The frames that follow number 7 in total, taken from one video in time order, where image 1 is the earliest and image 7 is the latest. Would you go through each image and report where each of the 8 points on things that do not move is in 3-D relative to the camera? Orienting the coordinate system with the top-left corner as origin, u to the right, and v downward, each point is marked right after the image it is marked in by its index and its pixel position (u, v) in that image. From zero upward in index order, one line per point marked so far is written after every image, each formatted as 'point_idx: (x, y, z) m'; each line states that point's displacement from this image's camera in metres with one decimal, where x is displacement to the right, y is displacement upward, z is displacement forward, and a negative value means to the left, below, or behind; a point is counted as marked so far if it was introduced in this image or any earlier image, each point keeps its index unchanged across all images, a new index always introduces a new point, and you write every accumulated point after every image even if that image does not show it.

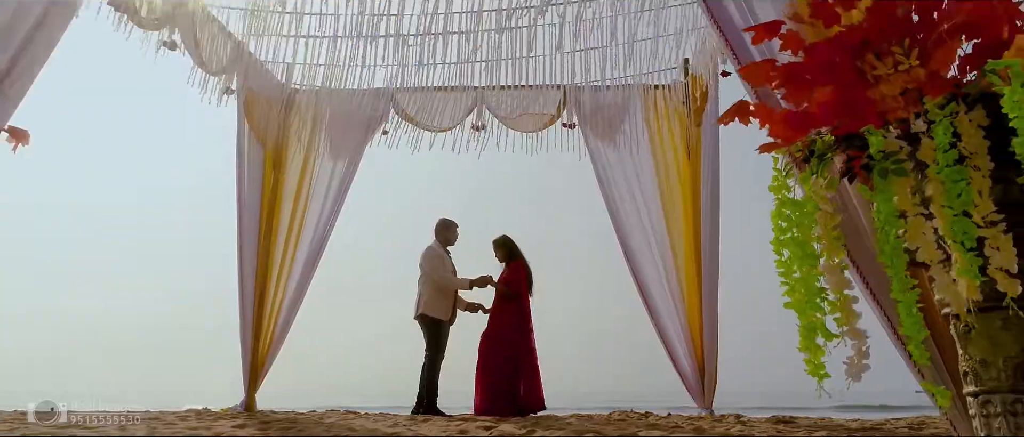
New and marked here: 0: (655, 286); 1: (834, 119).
0: (+0.8, -0.4, +3.7) m
1: (+0.6, +0.2, +1.2) m
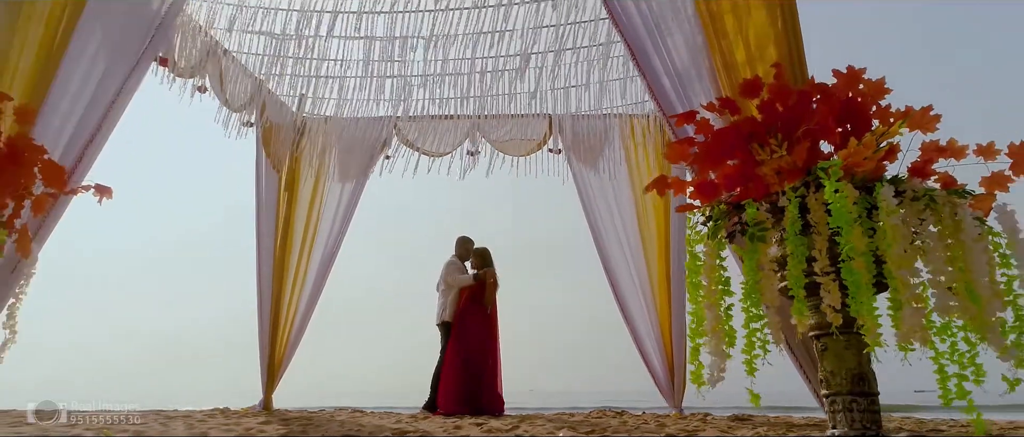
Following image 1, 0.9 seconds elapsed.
0: (+0.7, -0.5, +4.1) m
1: (+0.5, +0.1, +1.7) m
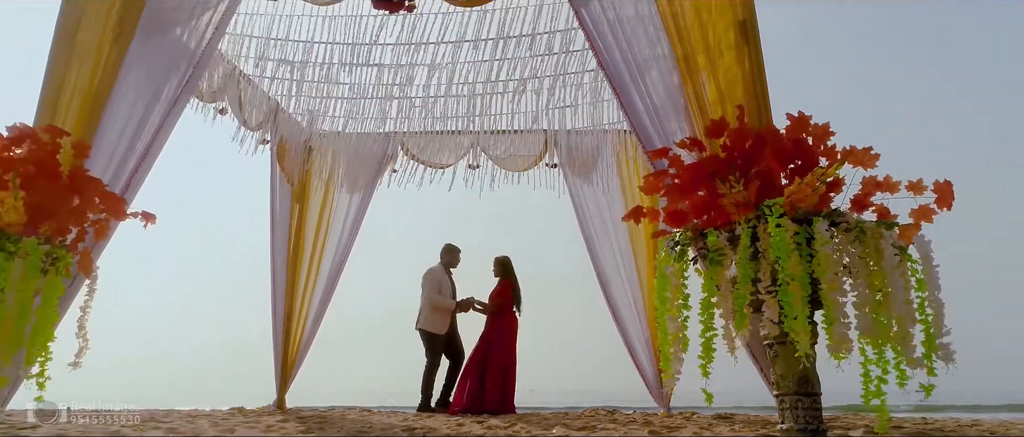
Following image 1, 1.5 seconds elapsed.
0: (+0.7, -0.6, +4.4) m
1: (+0.5, 0.0, +1.9) m
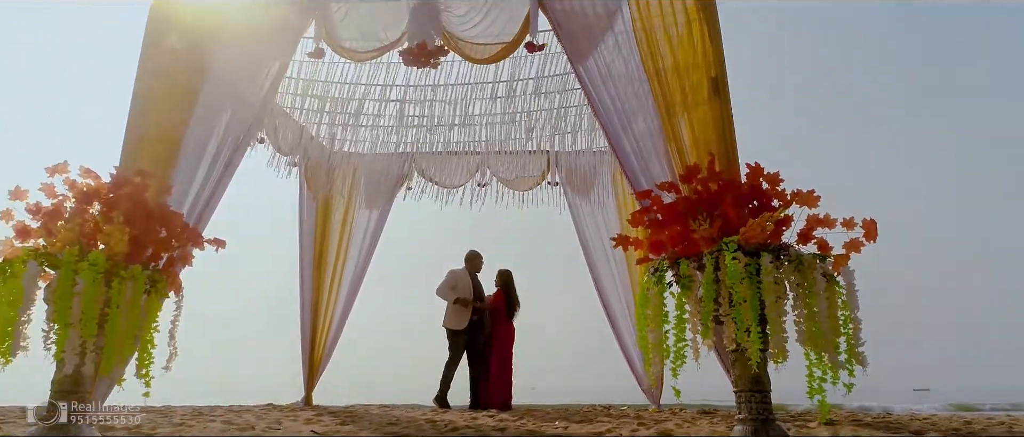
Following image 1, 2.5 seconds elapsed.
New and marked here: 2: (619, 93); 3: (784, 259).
0: (+0.8, -0.7, +4.9) m
1: (+0.6, -0.1, +2.4) m
2: (+0.5, +0.6, +3.0) m
3: (+0.9, -0.1, +2.3) m
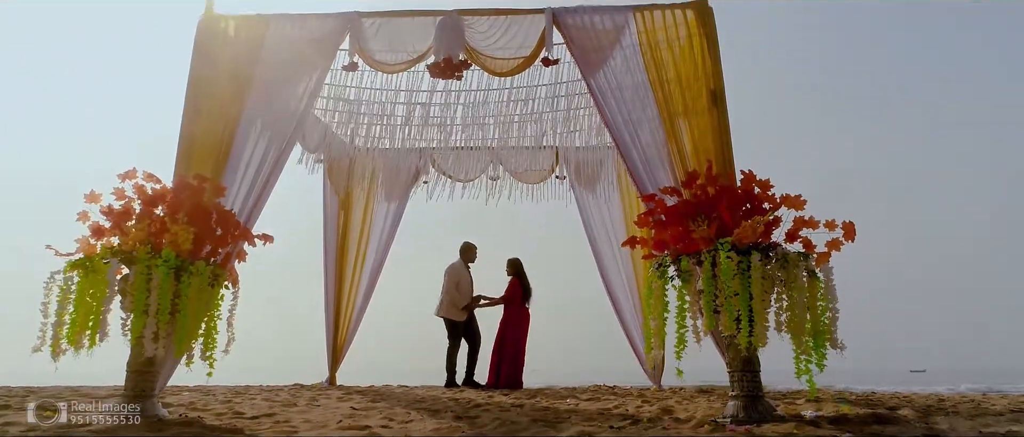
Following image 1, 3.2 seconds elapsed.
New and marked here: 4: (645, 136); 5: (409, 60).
0: (+0.8, -0.6, +5.2) m
1: (+0.7, -0.1, +2.7) m
2: (+0.5, +0.6, +3.3) m
3: (+1.0, -0.1, +2.6) m
4: (+0.6, +0.4, +3.2) m
5: (-0.5, +0.8, +3.4) m
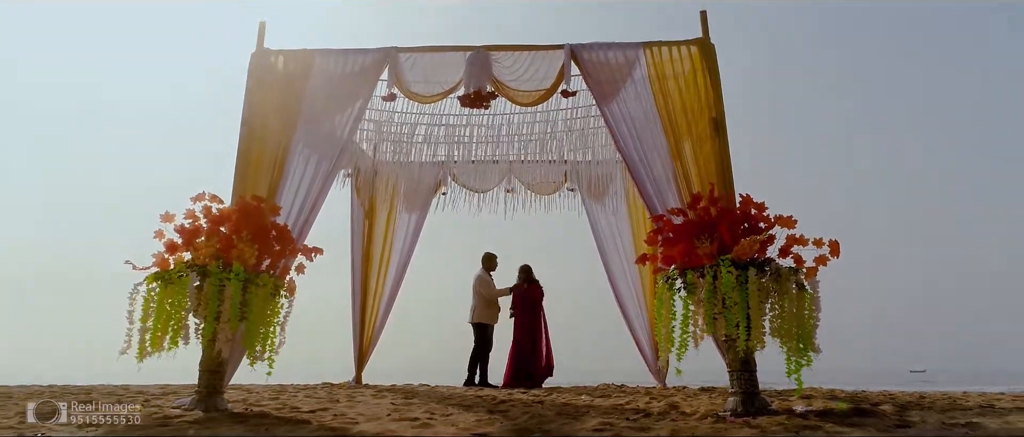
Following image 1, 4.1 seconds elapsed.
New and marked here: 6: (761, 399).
0: (+1.0, -0.7, +5.6) m
1: (+0.8, -0.2, +3.1) m
2: (+0.7, +0.5, +3.6) m
3: (+1.1, -0.2, +3.0) m
4: (+0.7, +0.3, +3.6) m
5: (-0.4, +0.7, +3.8) m
6: (+1.1, -0.8, +3.0) m
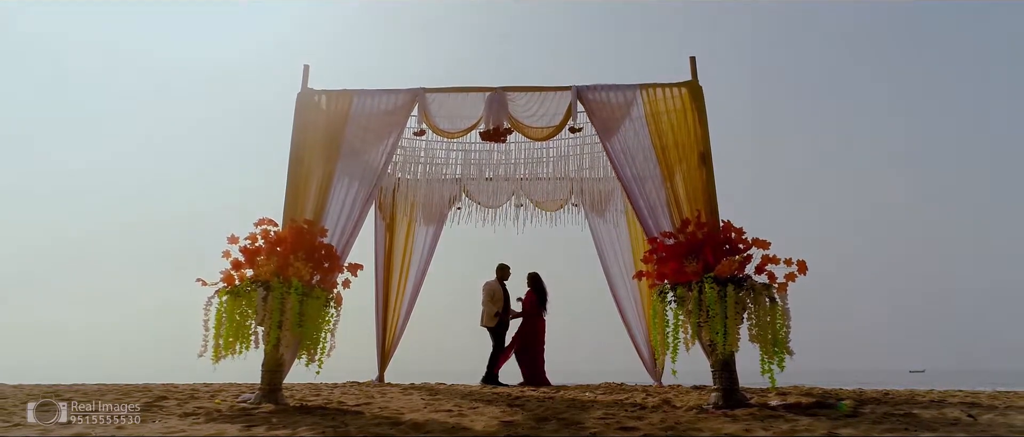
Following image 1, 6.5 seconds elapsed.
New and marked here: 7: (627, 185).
0: (+1.0, -0.8, +6.1) m
1: (+0.9, -0.3, +3.6) m
2: (+0.8, +0.4, +4.2) m
3: (+1.2, -0.4, +3.5) m
4: (+0.8, +0.2, +4.1) m
5: (-0.3, +0.6, +4.3) m
6: (+1.2, -0.9, +3.5) m
7: (+0.7, +0.2, +4.2) m
